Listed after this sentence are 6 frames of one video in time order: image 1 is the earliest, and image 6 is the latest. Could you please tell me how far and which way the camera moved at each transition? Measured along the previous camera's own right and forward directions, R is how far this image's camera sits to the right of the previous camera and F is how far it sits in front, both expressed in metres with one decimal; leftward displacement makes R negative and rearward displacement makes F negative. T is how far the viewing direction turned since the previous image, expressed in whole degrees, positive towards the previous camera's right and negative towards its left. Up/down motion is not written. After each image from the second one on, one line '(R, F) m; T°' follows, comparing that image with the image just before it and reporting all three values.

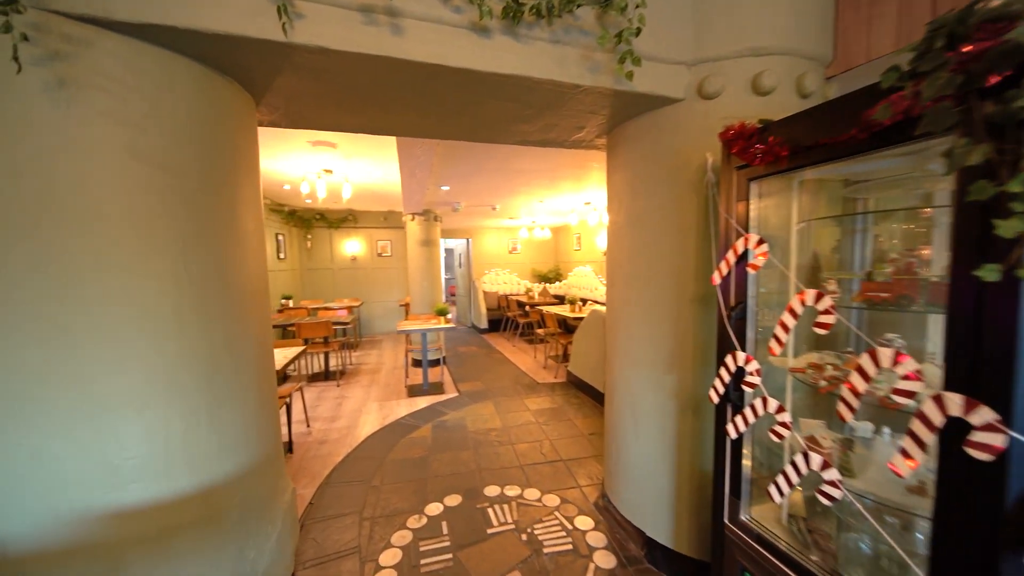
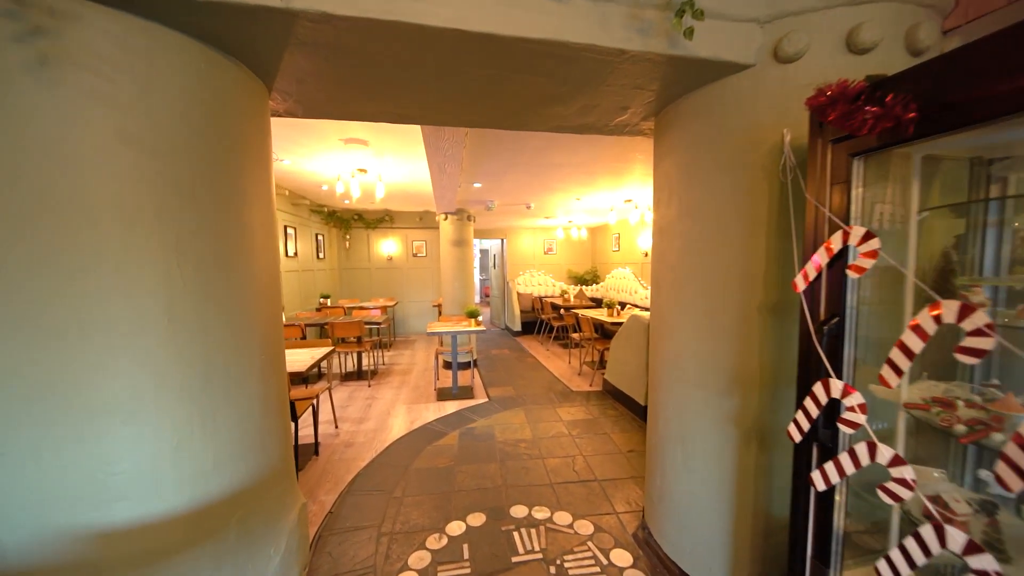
(0.0, +0.2) m; -6°
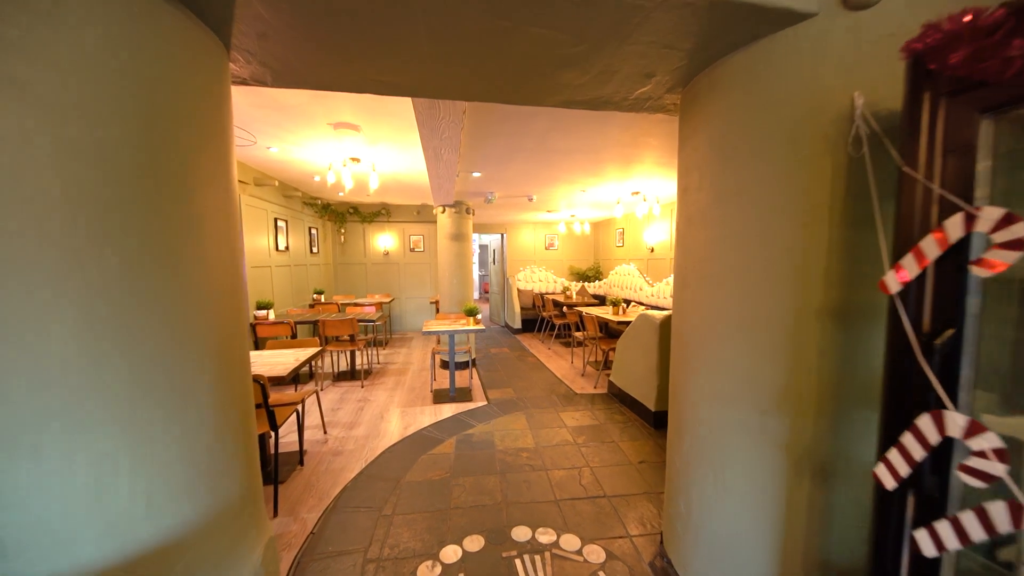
(0.0, +0.2) m; 0°
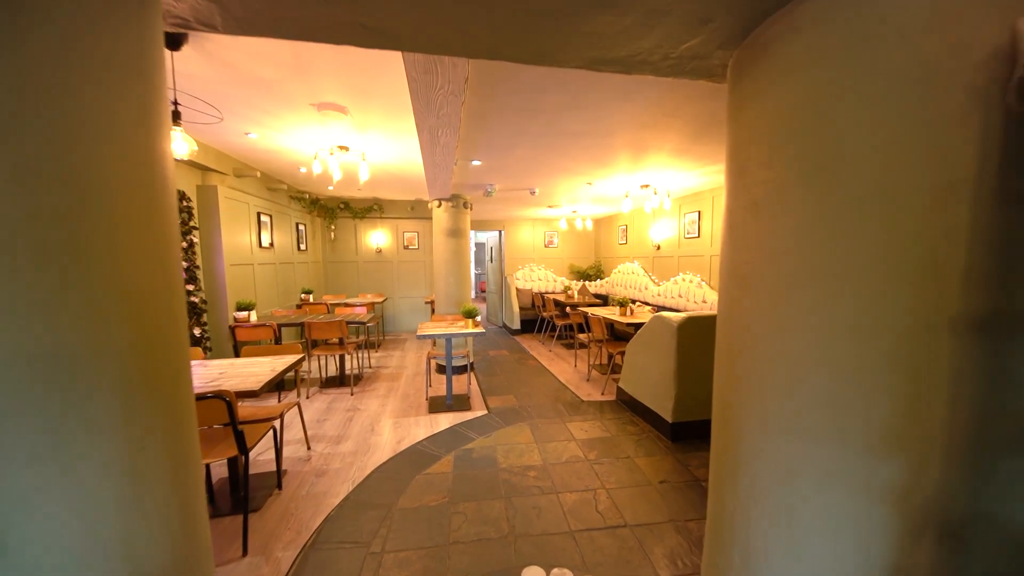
(-0.1, +0.3) m; +1°
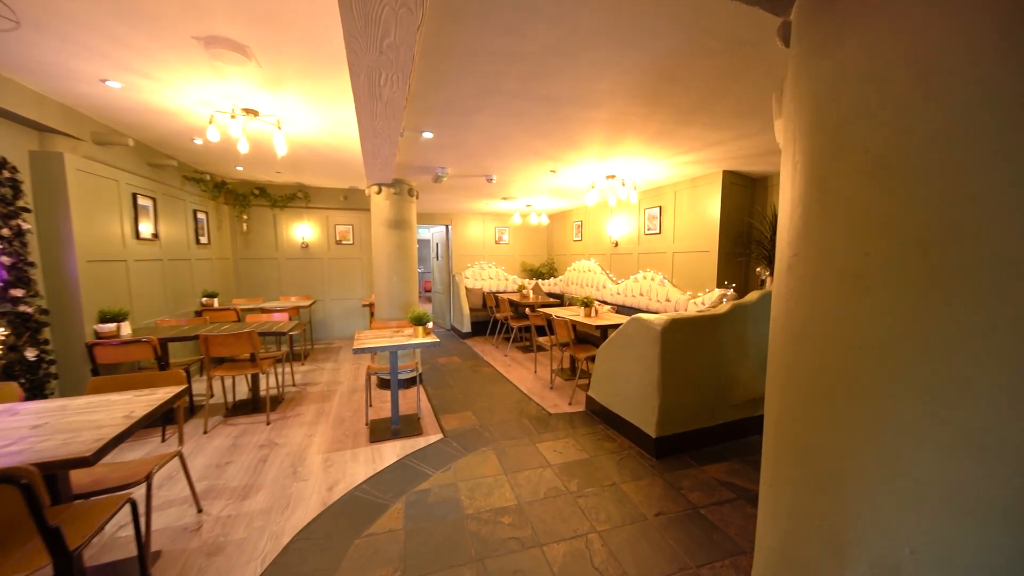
(-0.1, +0.5) m; +9°
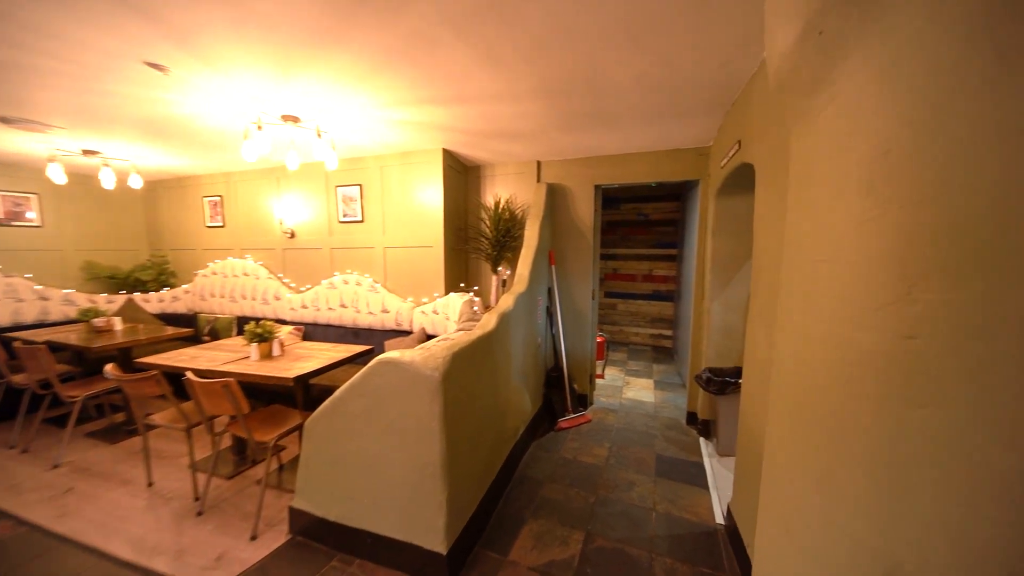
(+0.1, +1.3) m; +50°
